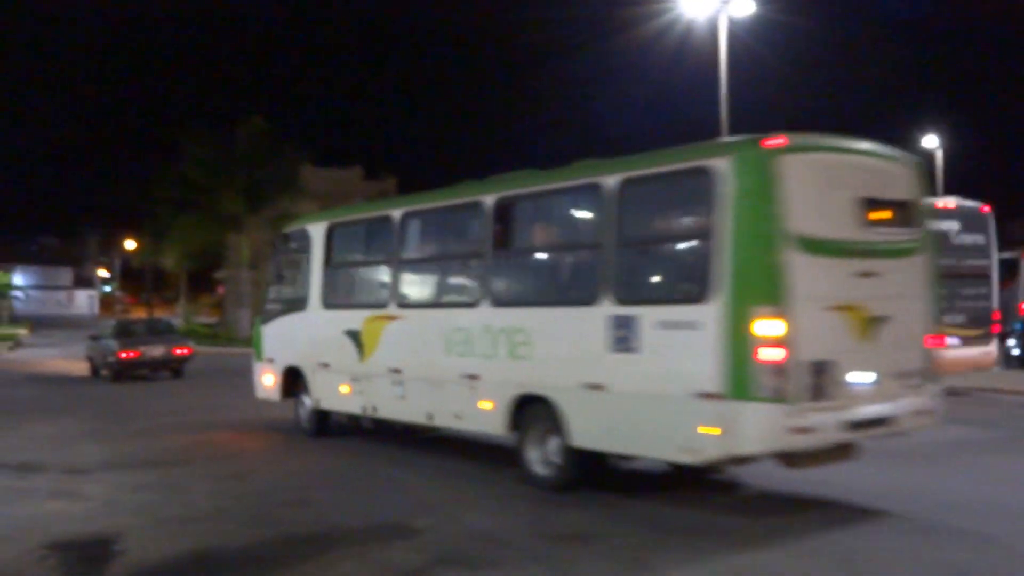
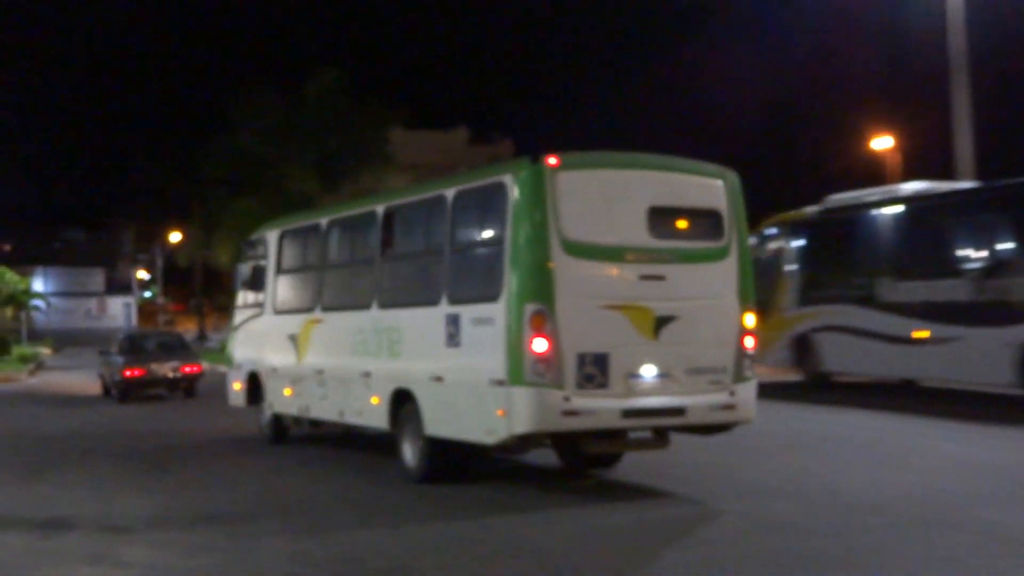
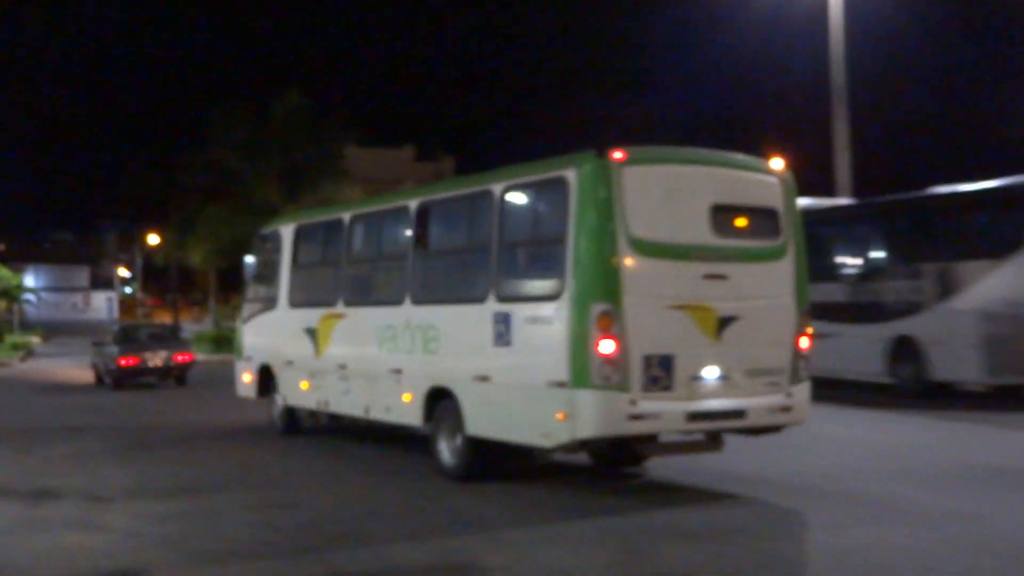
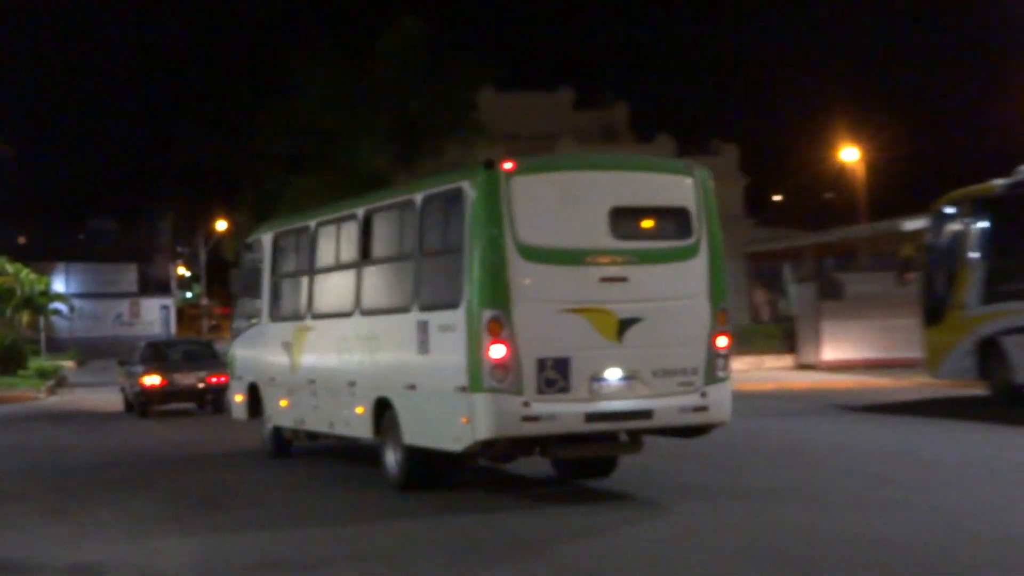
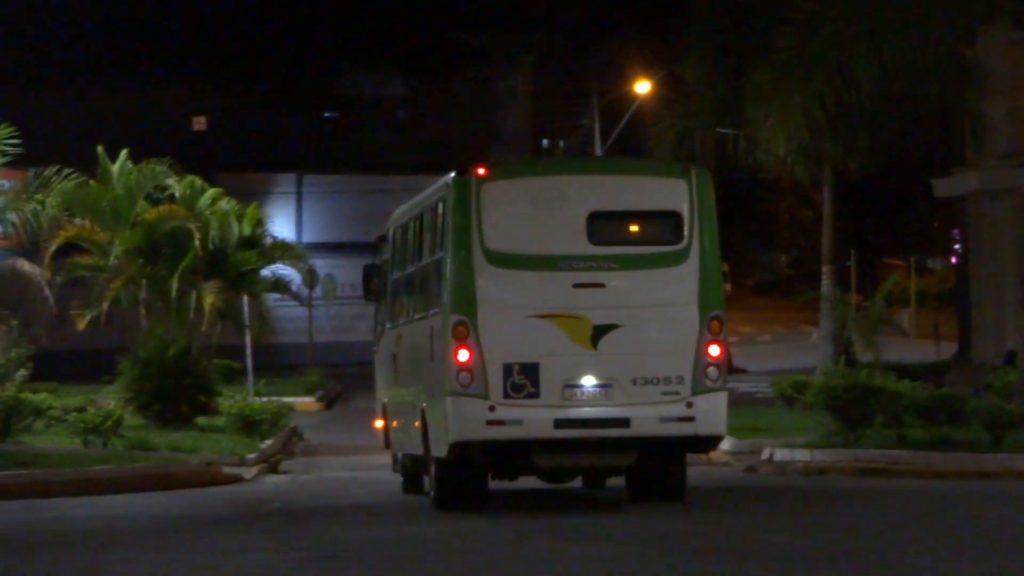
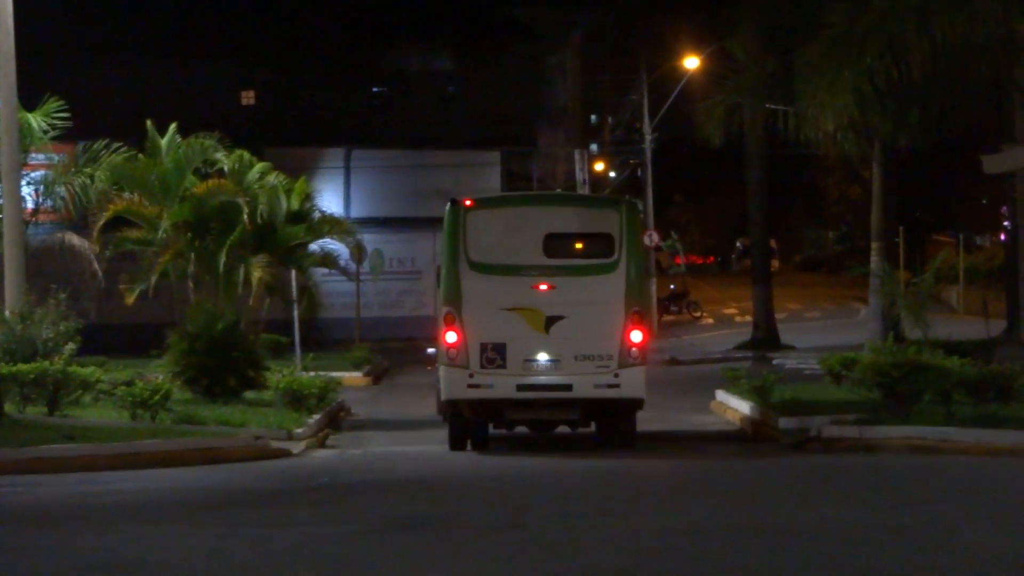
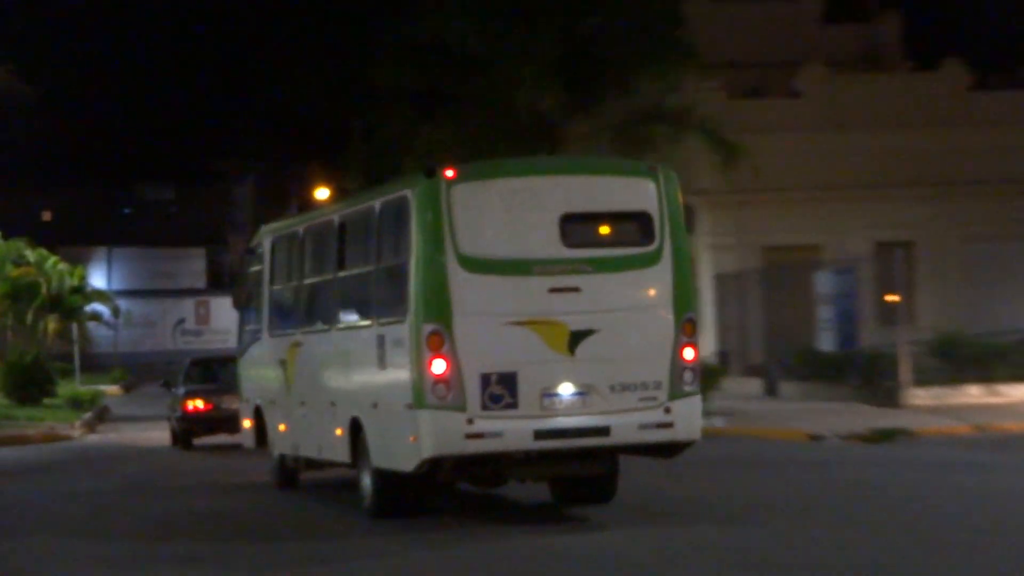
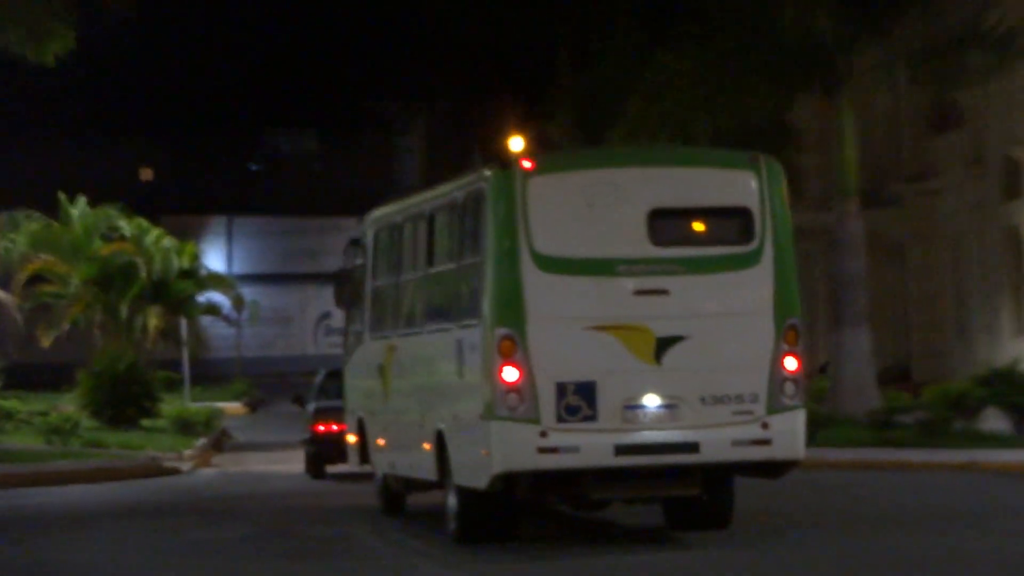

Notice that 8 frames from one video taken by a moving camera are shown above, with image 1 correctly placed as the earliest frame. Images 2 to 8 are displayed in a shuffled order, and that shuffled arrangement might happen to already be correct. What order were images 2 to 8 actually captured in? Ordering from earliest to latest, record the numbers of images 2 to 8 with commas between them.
3, 2, 4, 7, 8, 5, 6
